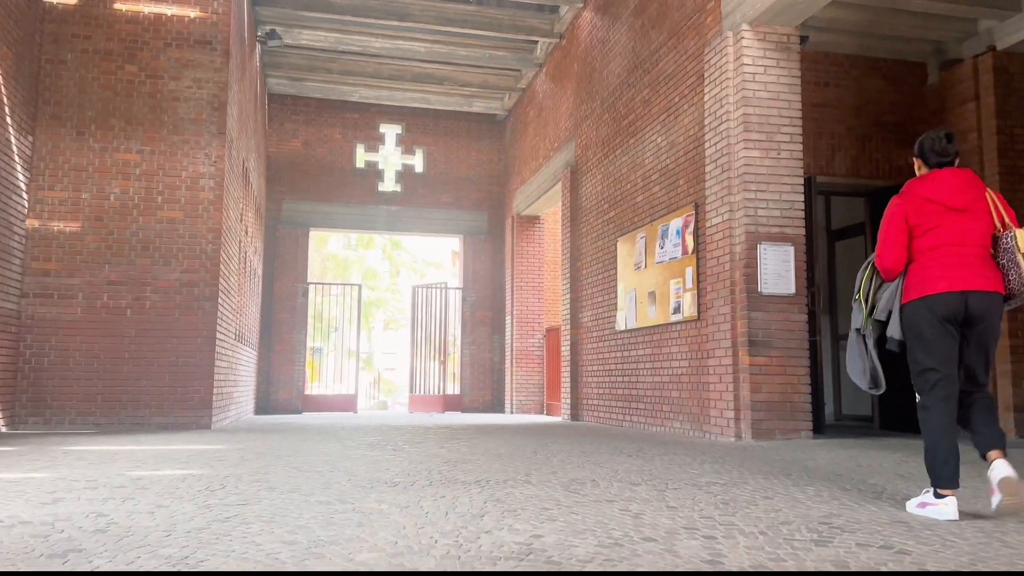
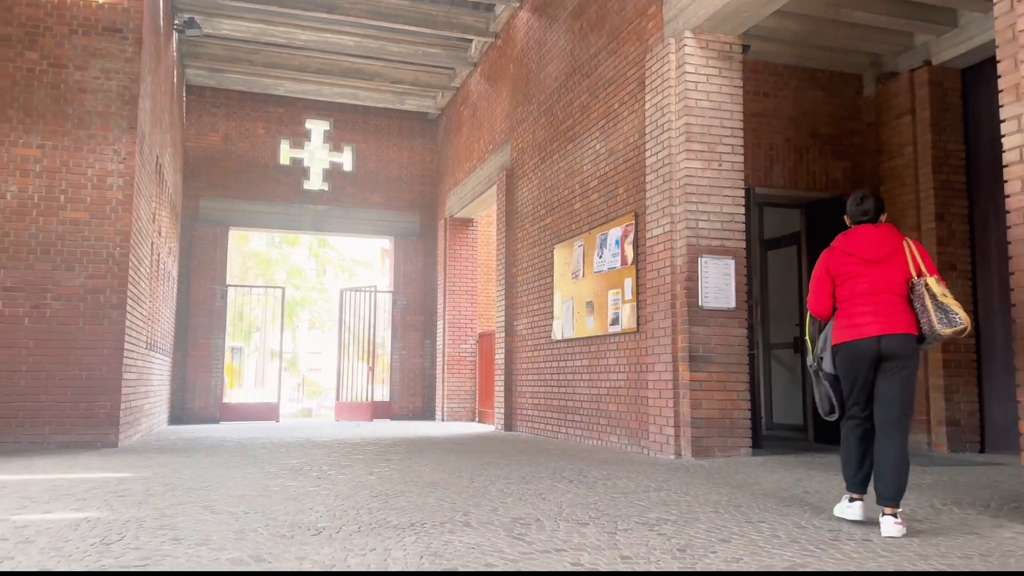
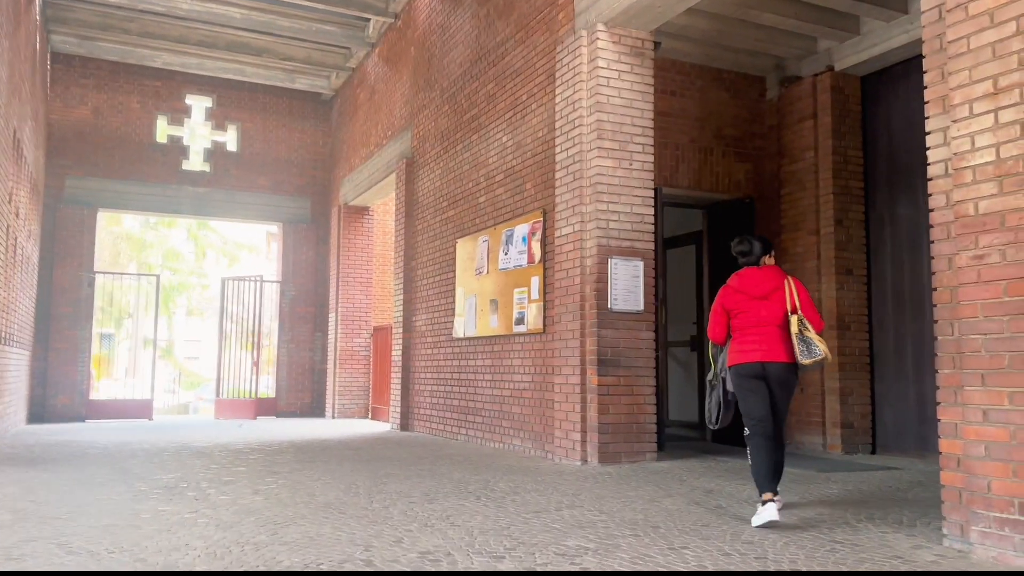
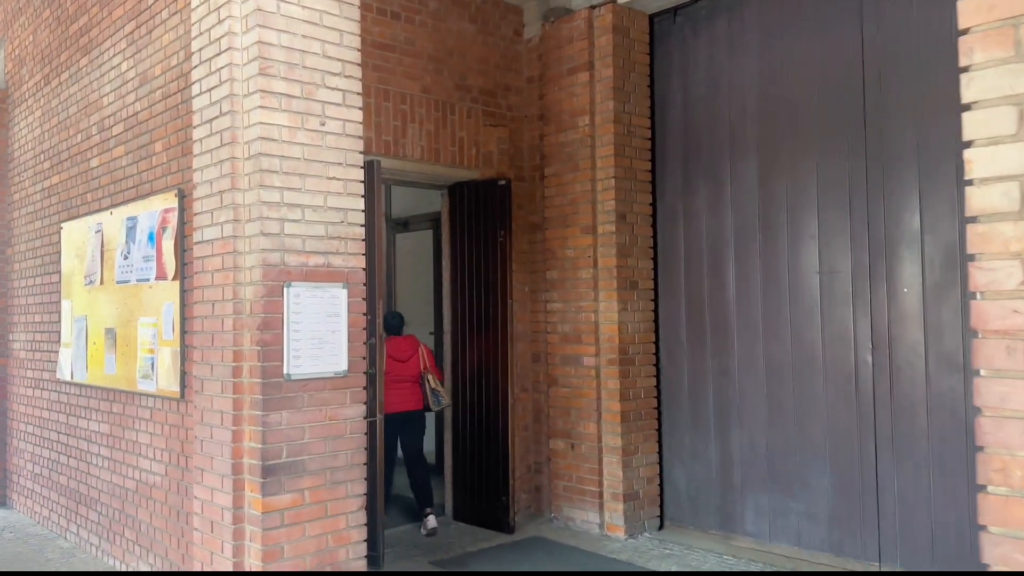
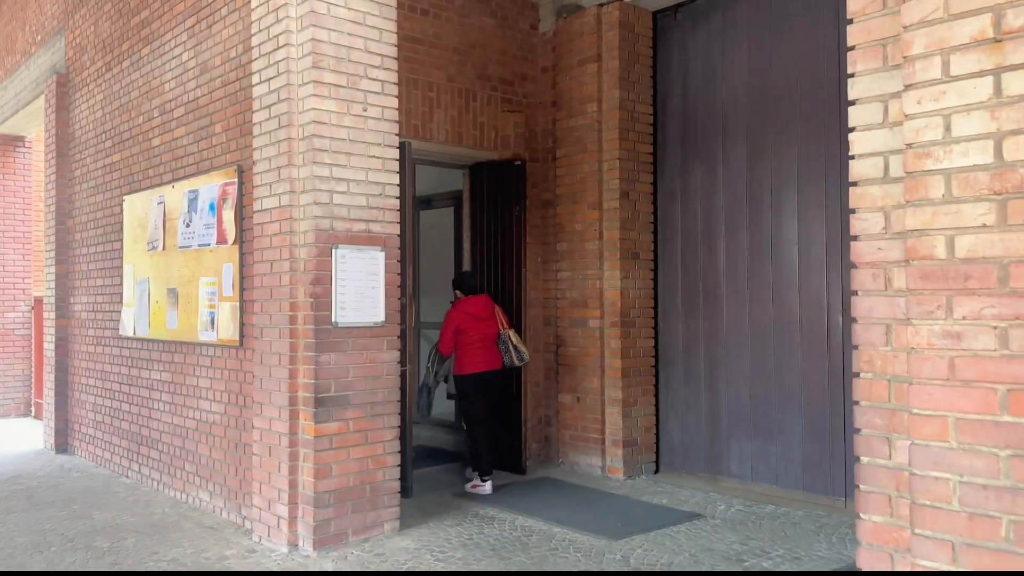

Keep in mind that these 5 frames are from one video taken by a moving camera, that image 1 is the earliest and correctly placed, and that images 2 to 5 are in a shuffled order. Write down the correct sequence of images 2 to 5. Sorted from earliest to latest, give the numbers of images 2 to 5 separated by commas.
2, 3, 5, 4
